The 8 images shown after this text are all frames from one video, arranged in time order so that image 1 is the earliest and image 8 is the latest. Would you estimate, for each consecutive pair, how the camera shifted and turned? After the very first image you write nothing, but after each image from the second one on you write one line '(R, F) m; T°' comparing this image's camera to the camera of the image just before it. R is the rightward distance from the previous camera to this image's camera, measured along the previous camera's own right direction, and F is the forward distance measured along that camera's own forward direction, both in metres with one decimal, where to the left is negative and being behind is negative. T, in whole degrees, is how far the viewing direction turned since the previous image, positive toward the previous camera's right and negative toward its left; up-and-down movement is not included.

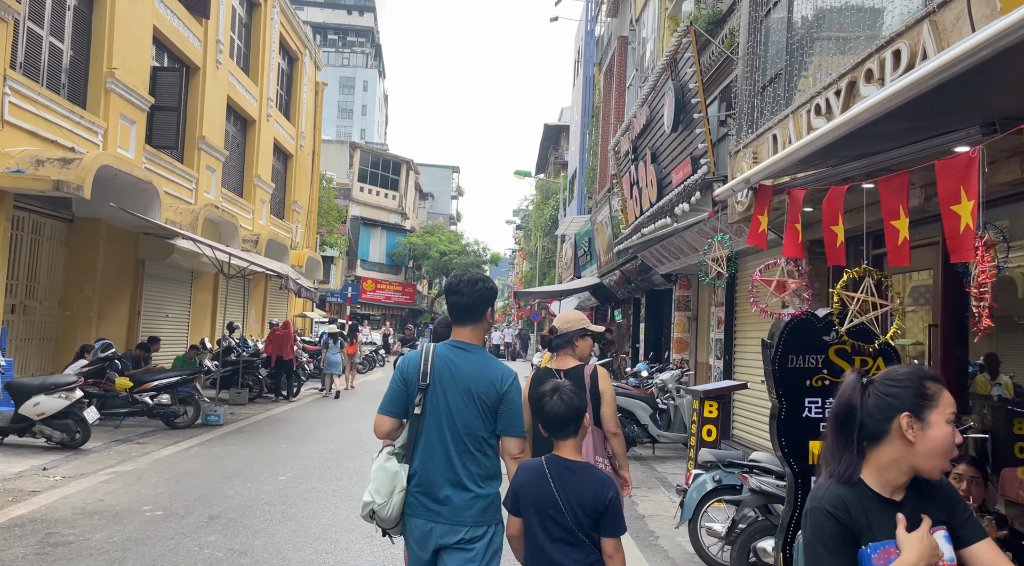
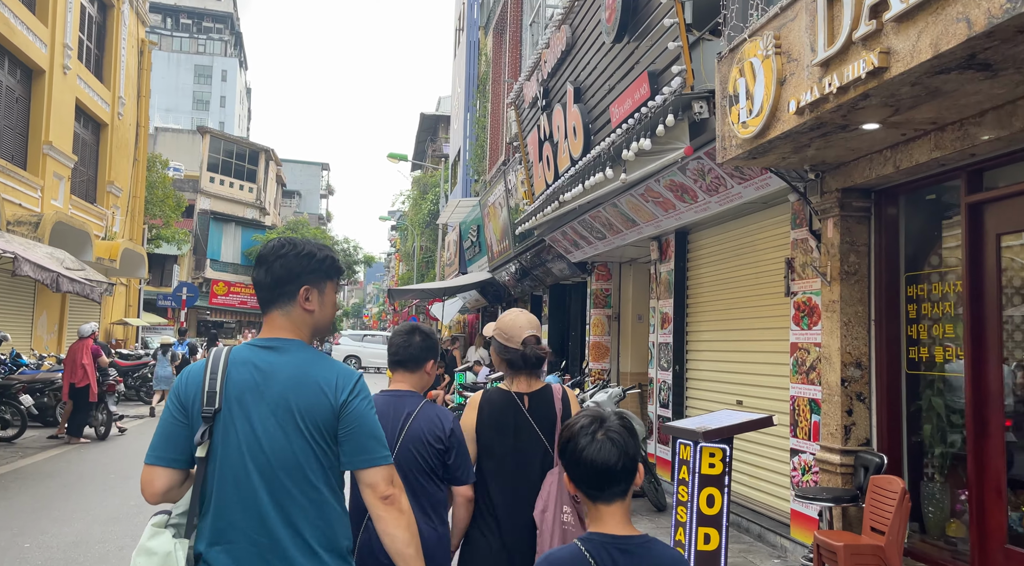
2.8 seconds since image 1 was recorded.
(+0.1, +3.2) m; +9°
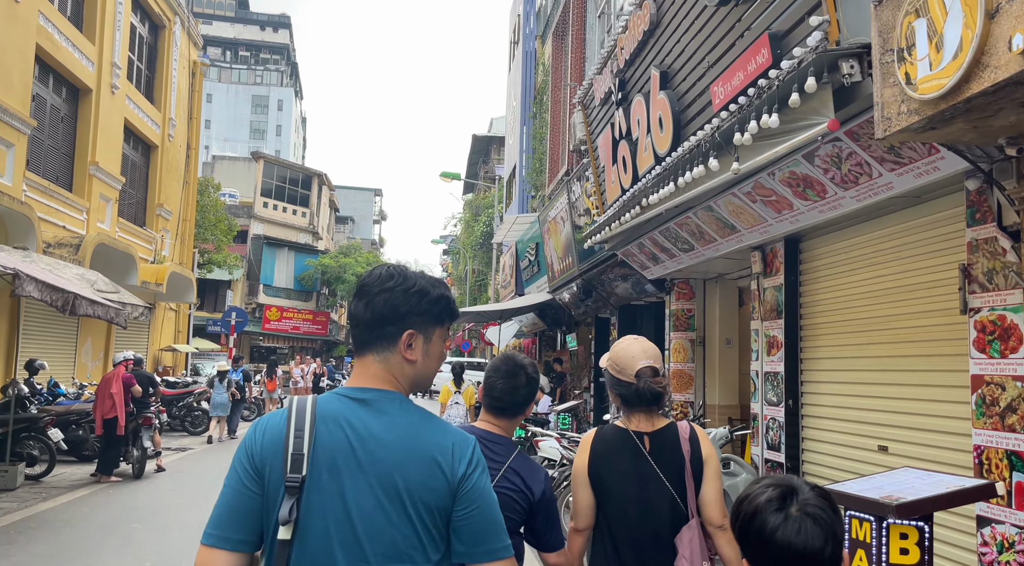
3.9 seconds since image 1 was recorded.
(-0.2, +1.1) m; -4°
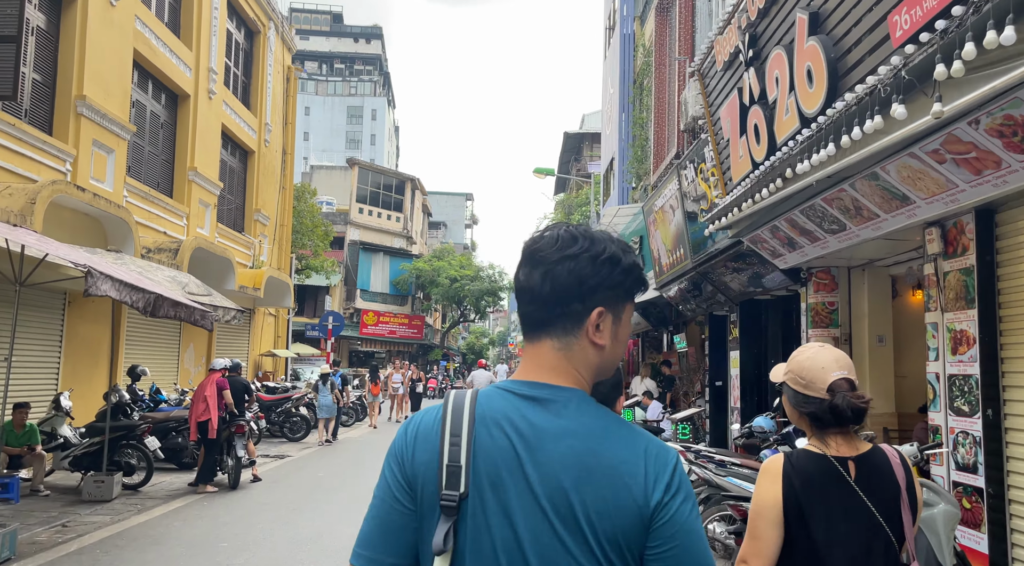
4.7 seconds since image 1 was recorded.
(-0.2, +0.9) m; -7°
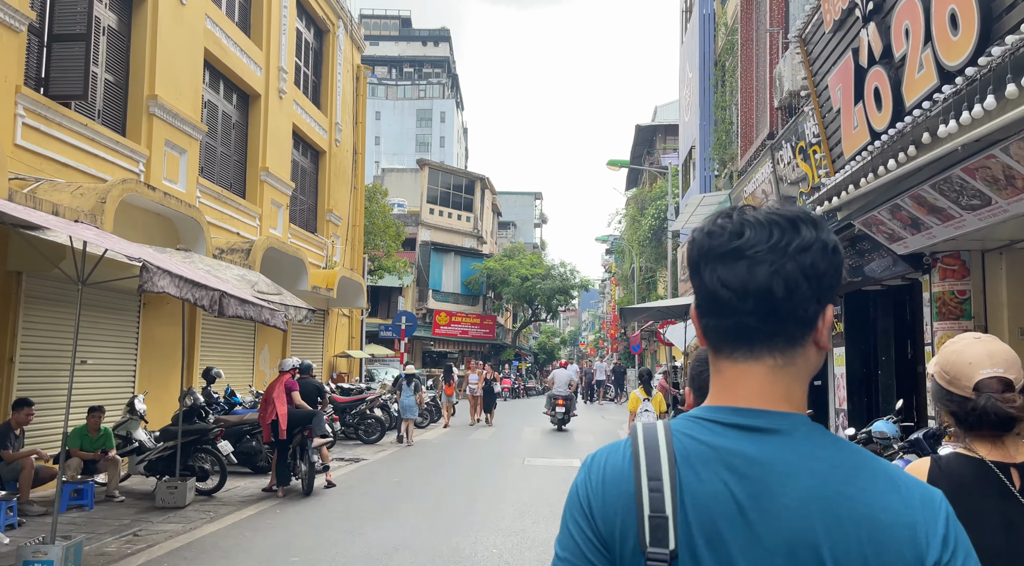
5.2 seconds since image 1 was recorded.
(-0.1, +0.6) m; -5°
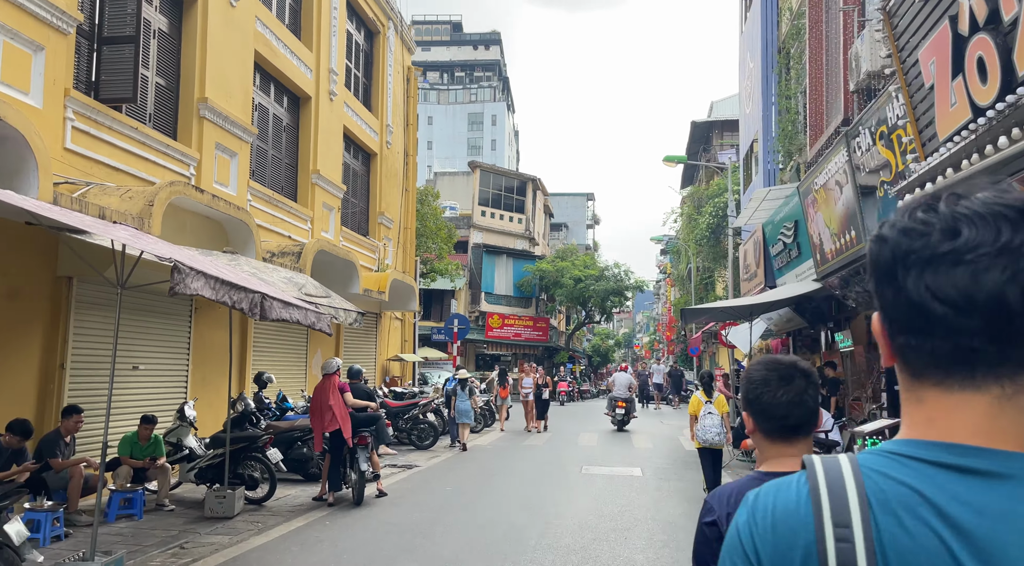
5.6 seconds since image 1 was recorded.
(-0.1, +0.5) m; -4°
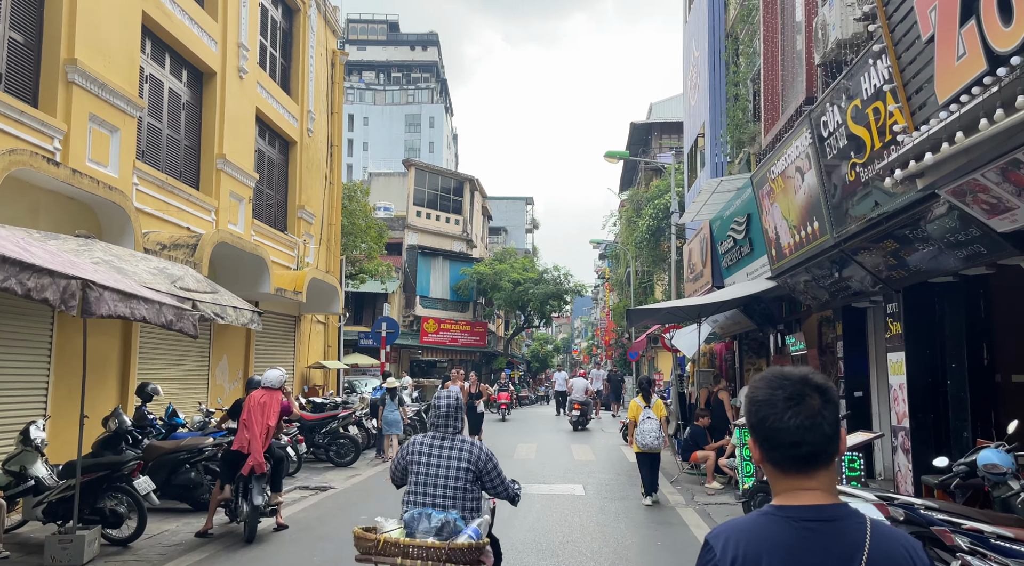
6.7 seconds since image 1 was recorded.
(+0.2, +1.3) m; +5°
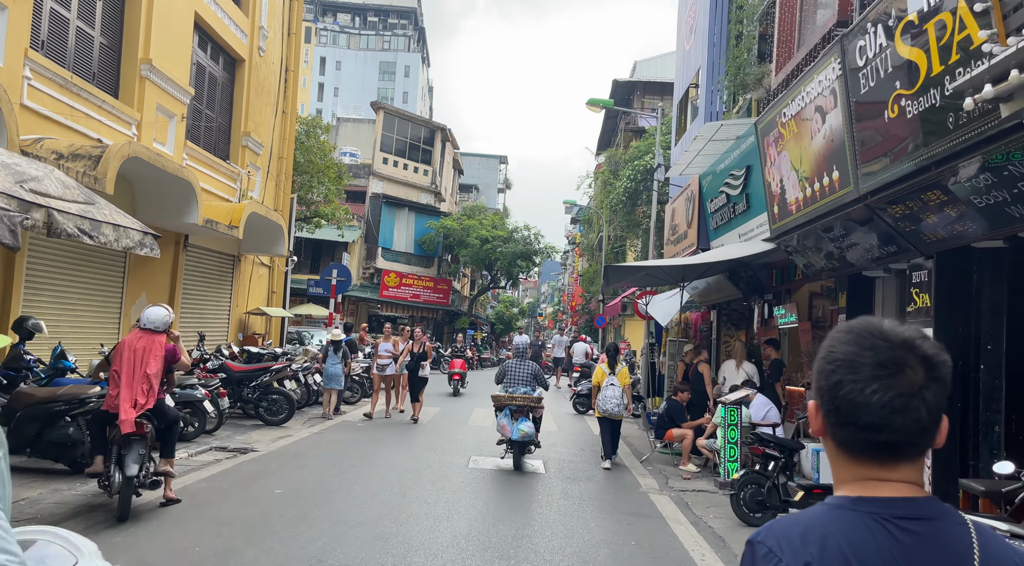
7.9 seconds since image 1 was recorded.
(+0.1, +1.5) m; +3°
